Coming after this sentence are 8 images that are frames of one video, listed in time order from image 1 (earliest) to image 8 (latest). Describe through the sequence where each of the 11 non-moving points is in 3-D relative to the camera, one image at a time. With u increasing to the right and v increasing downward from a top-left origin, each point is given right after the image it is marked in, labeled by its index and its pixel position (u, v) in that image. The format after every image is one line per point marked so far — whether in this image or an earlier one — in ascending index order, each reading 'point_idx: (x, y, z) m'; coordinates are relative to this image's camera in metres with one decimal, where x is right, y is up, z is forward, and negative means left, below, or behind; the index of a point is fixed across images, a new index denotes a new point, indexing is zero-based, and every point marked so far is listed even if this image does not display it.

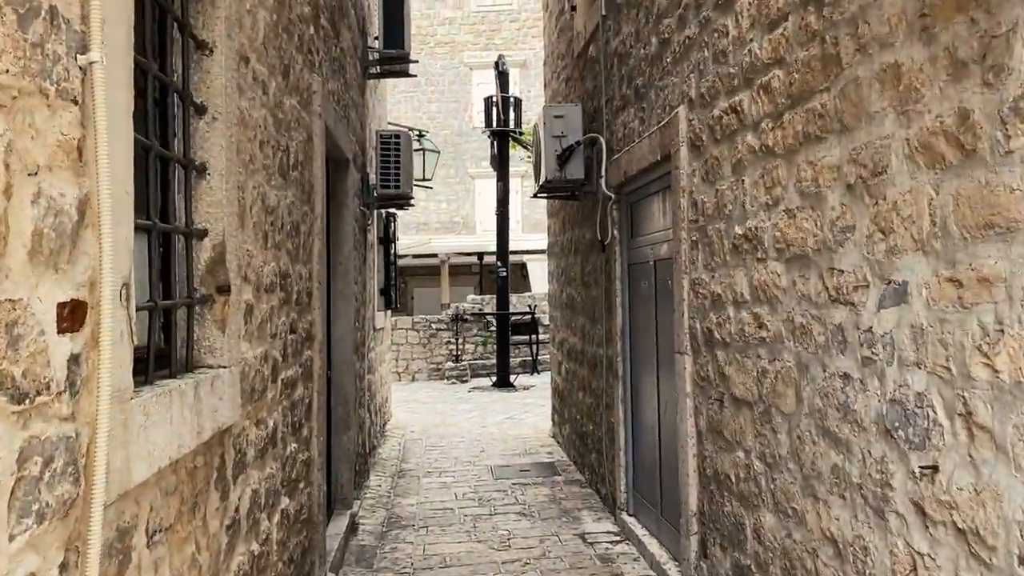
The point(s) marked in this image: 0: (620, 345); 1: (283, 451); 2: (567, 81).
0: (+0.6, -0.3, +4.4) m
1: (-0.7, -0.5, +2.7) m
2: (+0.4, +1.4, +5.8) m
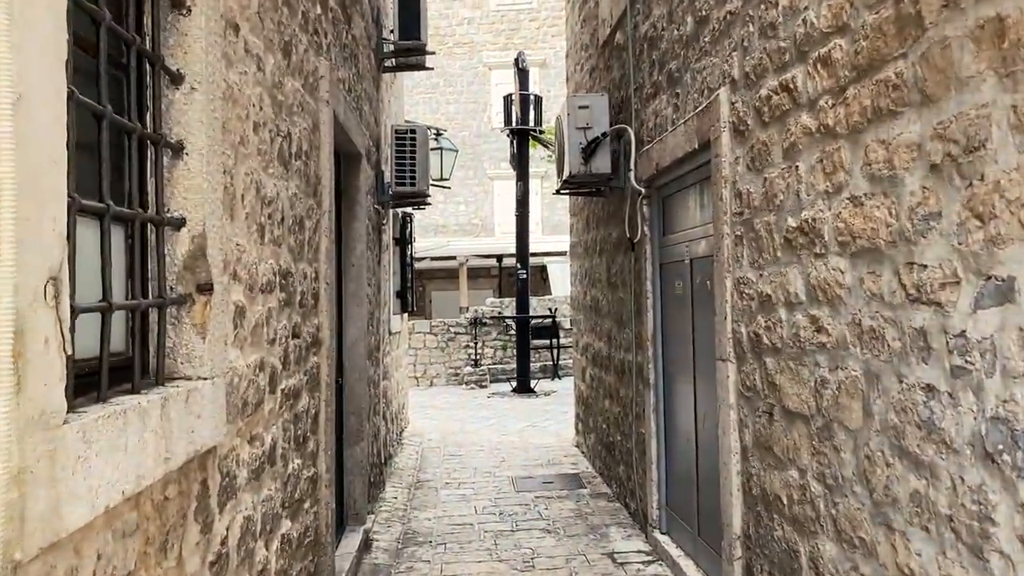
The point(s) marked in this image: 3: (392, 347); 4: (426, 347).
0: (+0.7, -0.3, +4.2) m
1: (-0.6, -0.5, +2.5) m
2: (+0.5, +1.4, +5.5) m
3: (-0.9, -0.5, +6.7) m
4: (-1.2, -0.8, +11.6) m
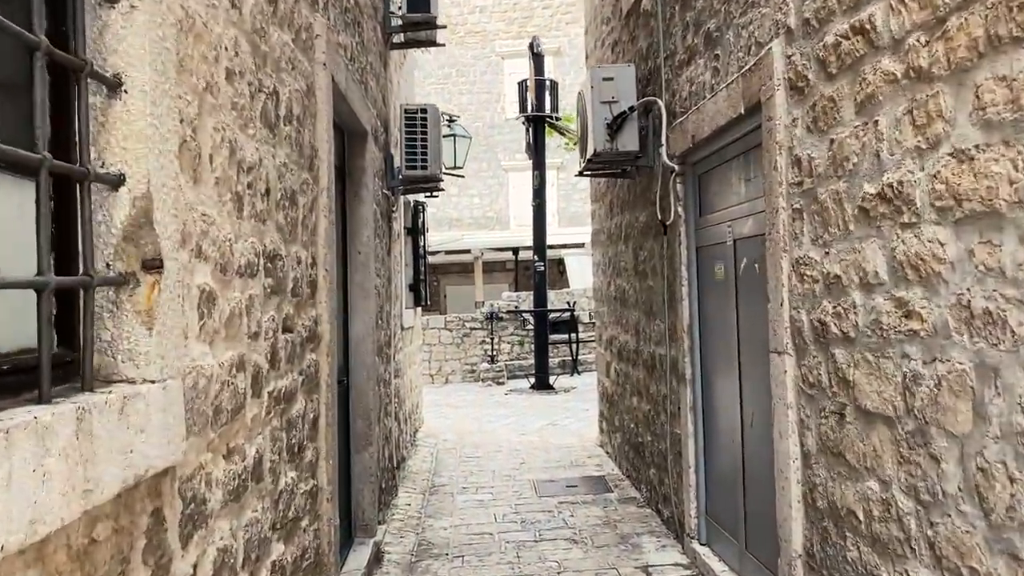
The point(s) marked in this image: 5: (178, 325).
0: (+0.8, -0.2, +3.8) m
1: (-0.6, -0.5, +2.1) m
2: (+0.6, +1.4, +5.1) m
3: (-0.8, -0.4, +6.3) m
4: (-0.9, -0.7, +11.3) m
5: (-0.5, -0.1, +1.4) m
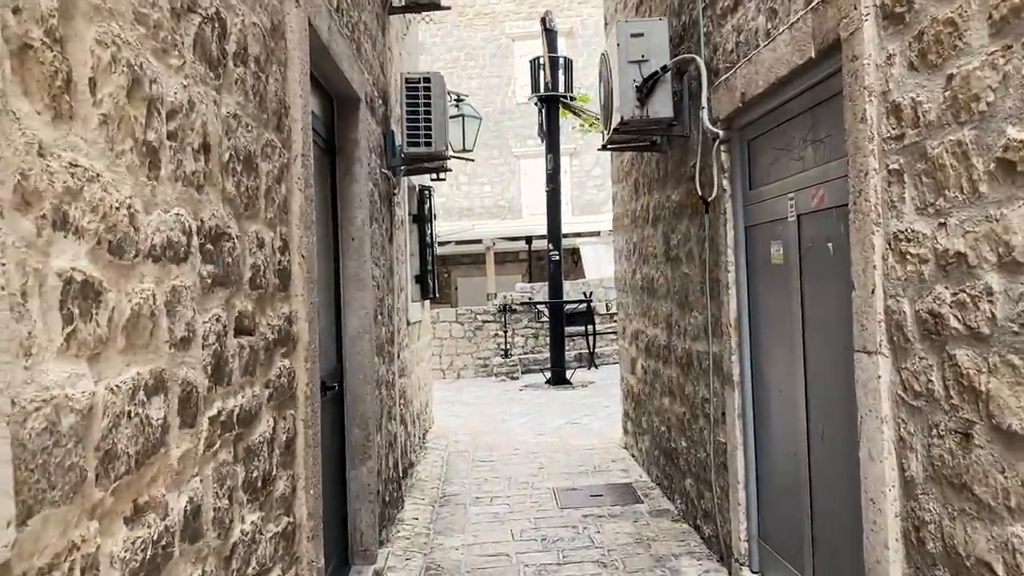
0: (+0.8, -0.2, +3.2) m
1: (-0.5, -0.5, +1.6) m
2: (+0.7, +1.5, +4.6) m
3: (-0.7, -0.3, +5.8) m
4: (-0.8, -0.6, +10.8) m
5: (-0.5, 0.0, +0.8) m
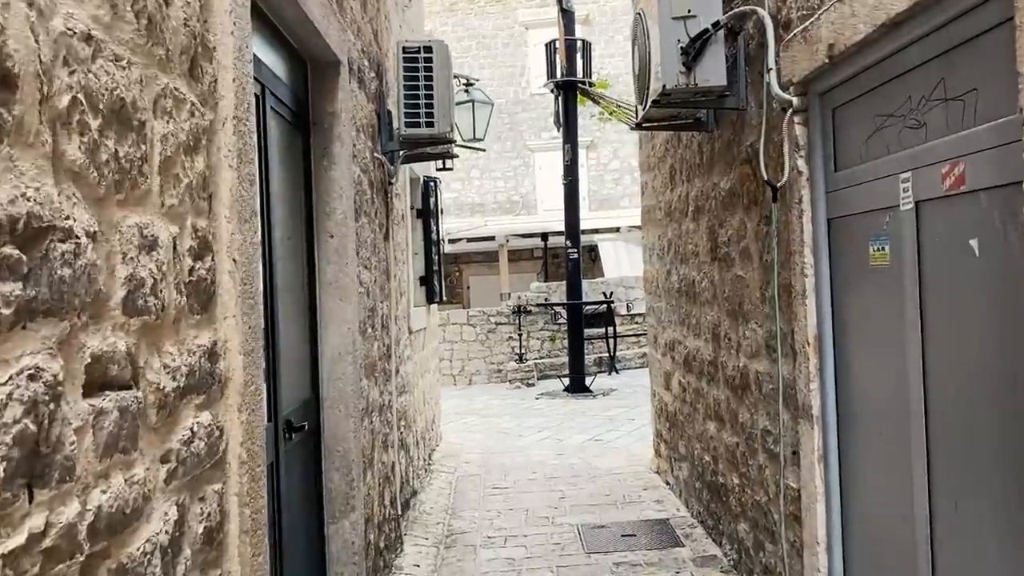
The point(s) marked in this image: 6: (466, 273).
0: (+0.9, -0.2, +2.6) m
1: (-0.5, -0.5, +0.9) m
2: (+0.7, +1.5, +3.9) m
3: (-0.6, -0.4, +5.2) m
4: (-0.6, -0.6, +10.1) m
5: (-0.5, -0.1, +0.2) m
6: (-0.8, +0.3, +14.8) m
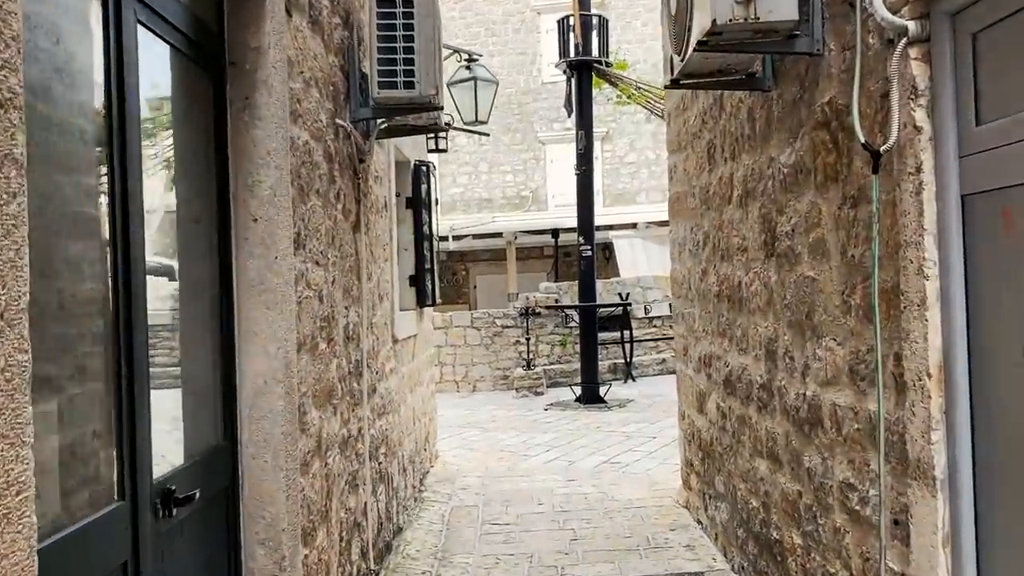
0: (+0.9, -0.2, +1.8) m
1: (-0.5, -0.5, +0.2) m
2: (+0.7, +1.5, +3.1) m
3: (-0.6, -0.4, +4.4) m
4: (-0.5, -0.6, +9.4) m
5: (-0.5, -0.1, -0.6) m
6: (-0.6, +0.3, +14.1) m
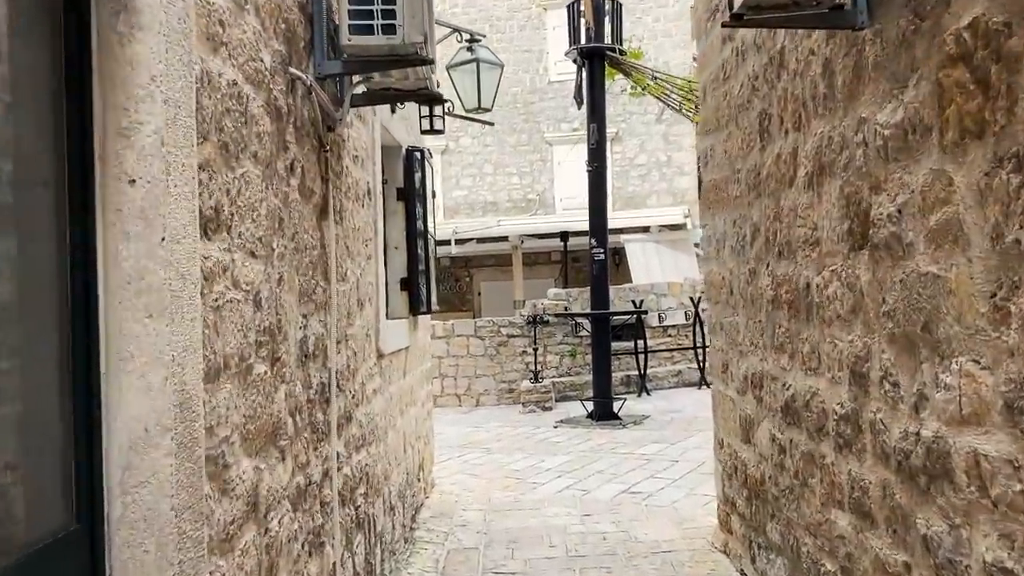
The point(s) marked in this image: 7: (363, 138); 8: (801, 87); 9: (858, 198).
0: (+0.9, -0.2, +1.1) m
1: (-0.5, -0.5, -0.5) m
2: (+0.8, +1.5, +2.4) m
3: (-0.5, -0.4, +3.7) m
4: (-0.4, -0.7, +8.7) m
5: (-0.5, -0.1, -1.2) m
6: (-0.6, +0.2, +13.4) m
7: (-0.6, +0.6, +3.3) m
8: (+0.8, +0.6, +2.5) m
9: (+0.9, +0.2, +2.1) m
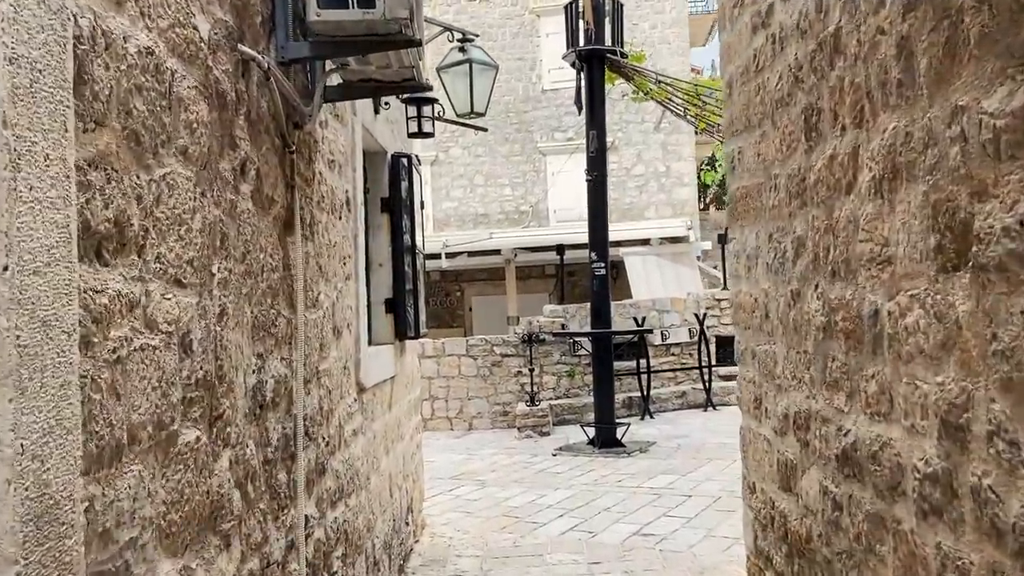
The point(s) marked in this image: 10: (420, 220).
0: (+0.9, -0.3, +0.7) m
1: (-0.5, -0.5, -1.0) m
2: (+0.8, +1.4, +2.0) m
3: (-0.5, -0.5, +3.3) m
4: (-0.5, -0.8, +8.2) m
5: (-0.5, -0.1, -1.7) m
6: (-0.7, -0.1, +13.0) m
7: (-0.6, +0.5, +2.8) m
8: (+0.8, +0.5, +2.1) m
9: (+0.9, +0.2, +1.7) m
10: (-0.5, +0.4, +4.5) m
